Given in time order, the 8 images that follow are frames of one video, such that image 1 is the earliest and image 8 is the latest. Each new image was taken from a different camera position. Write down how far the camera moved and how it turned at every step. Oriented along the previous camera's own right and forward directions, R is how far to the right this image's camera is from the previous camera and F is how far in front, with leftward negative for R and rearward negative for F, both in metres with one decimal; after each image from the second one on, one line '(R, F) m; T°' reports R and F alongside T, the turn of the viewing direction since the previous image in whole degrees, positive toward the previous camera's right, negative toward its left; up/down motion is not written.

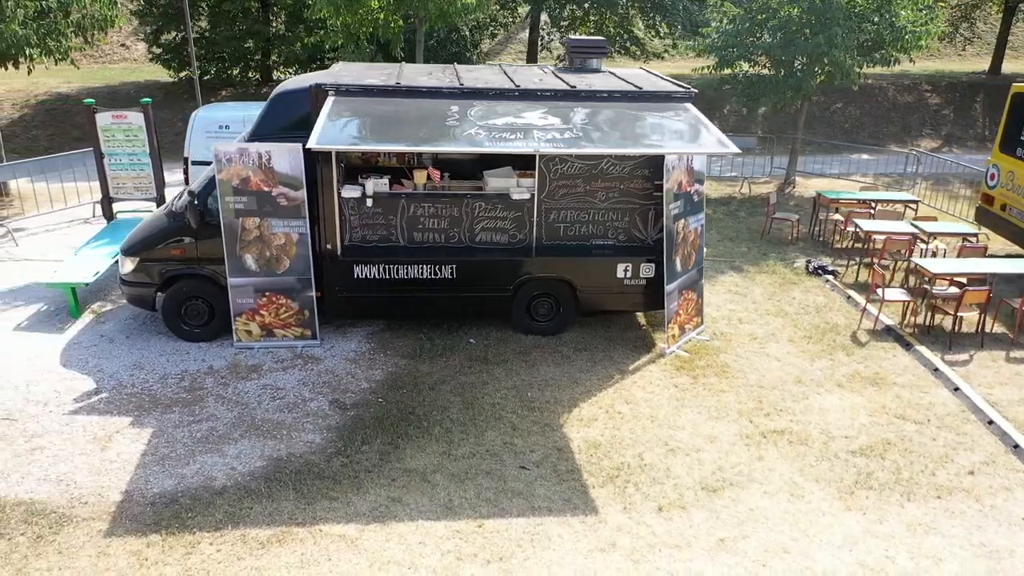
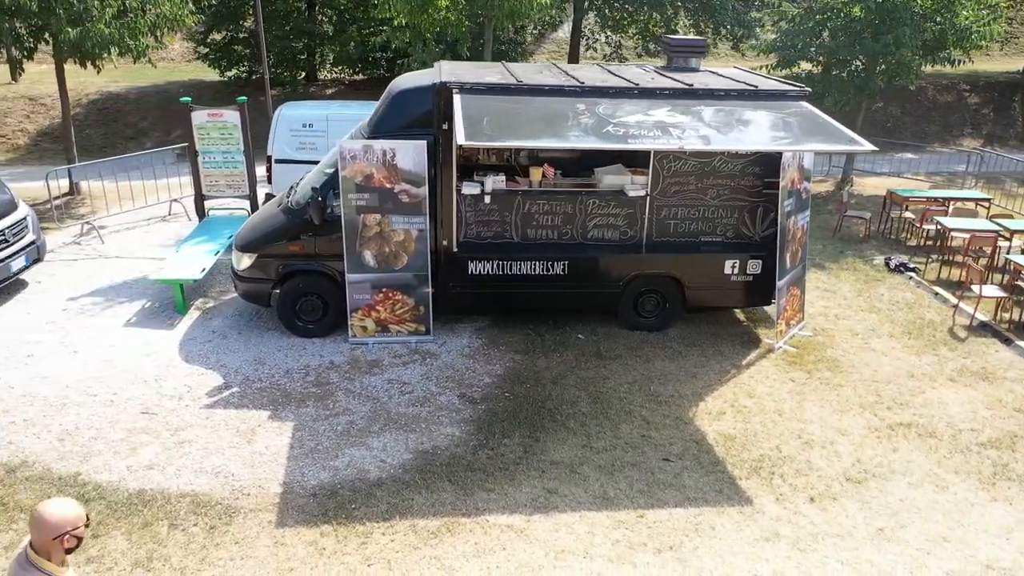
(-1.1, -0.1) m; 0°
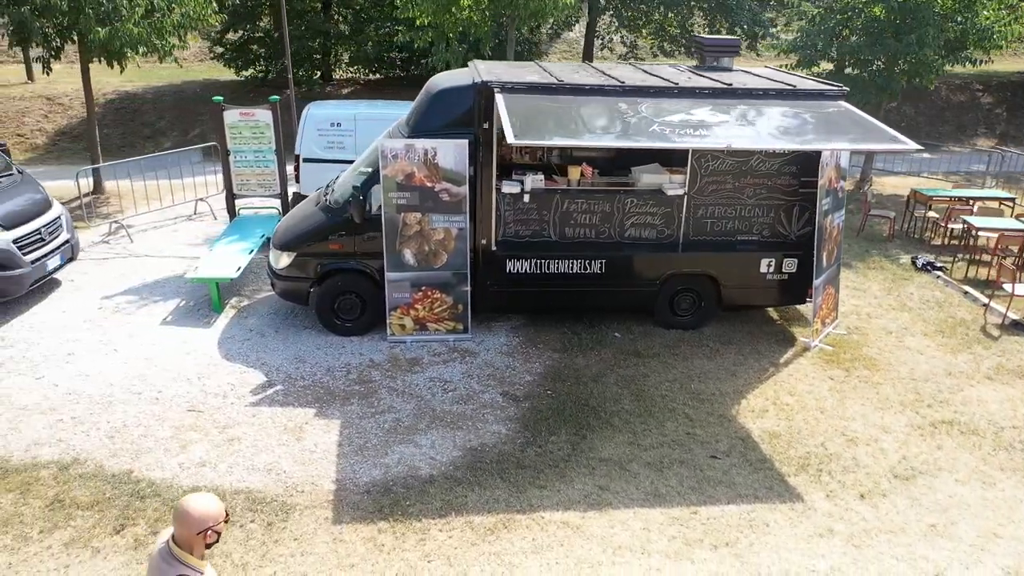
(-0.4, 0.0) m; 0°
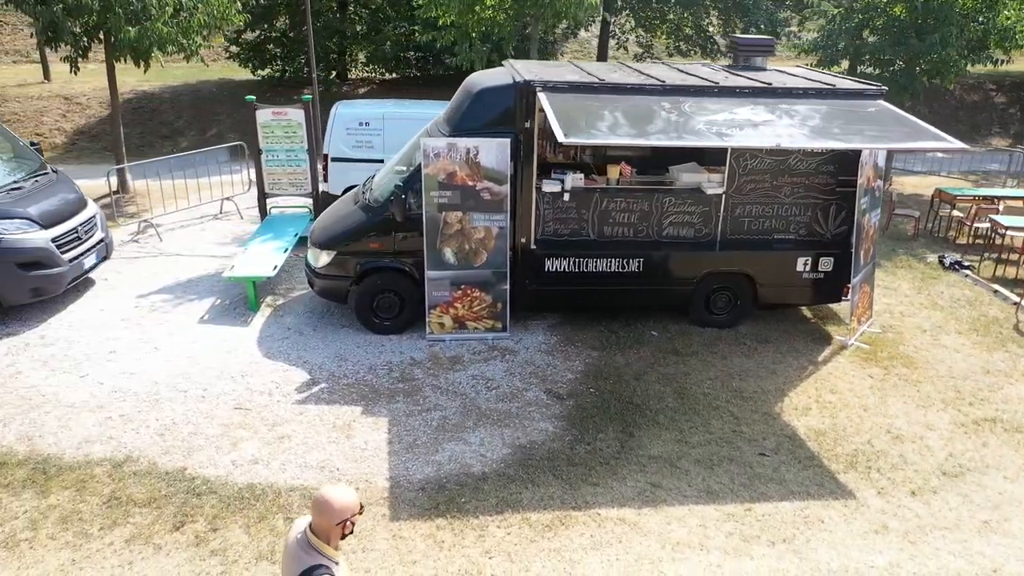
(-0.4, 0.0) m; 0°
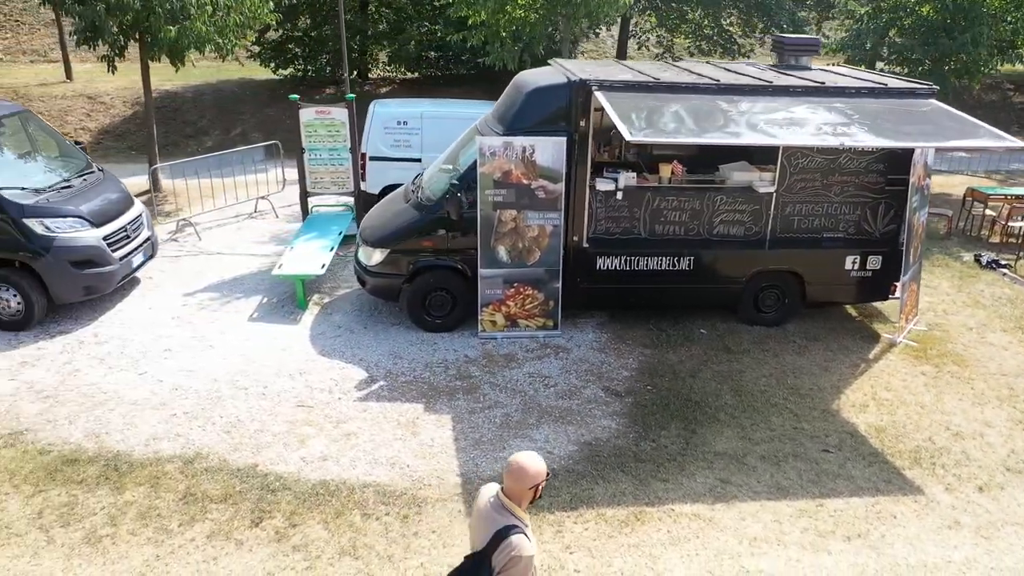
(-0.5, 0.0) m; 0°
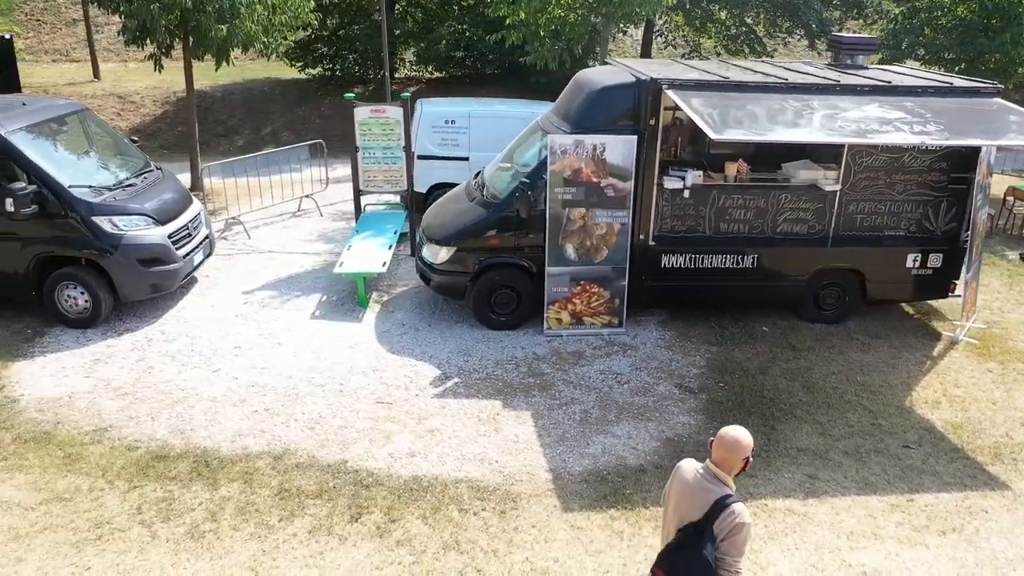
(-0.7, 0.0) m; 0°
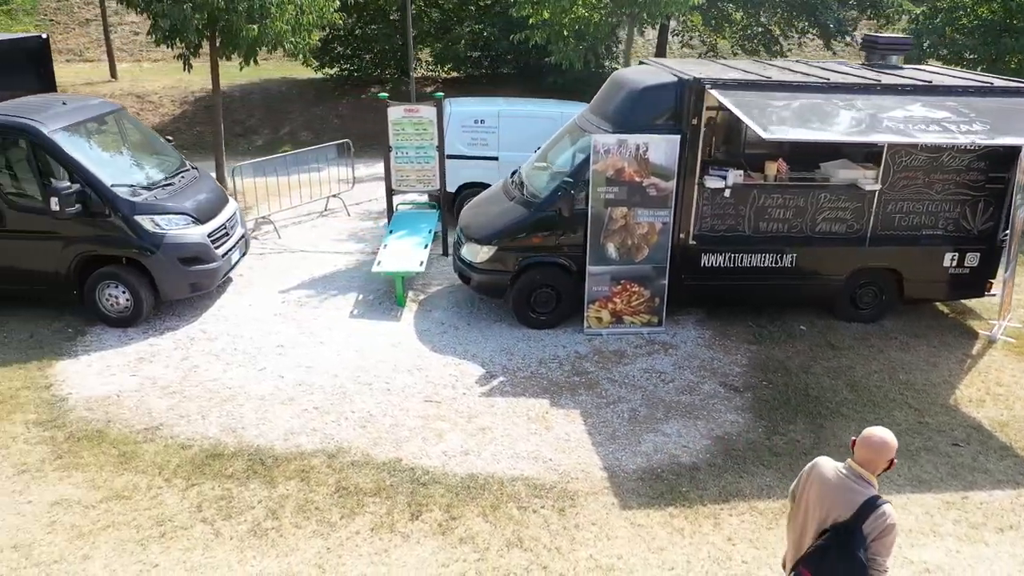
(-0.4, 0.0) m; 0°
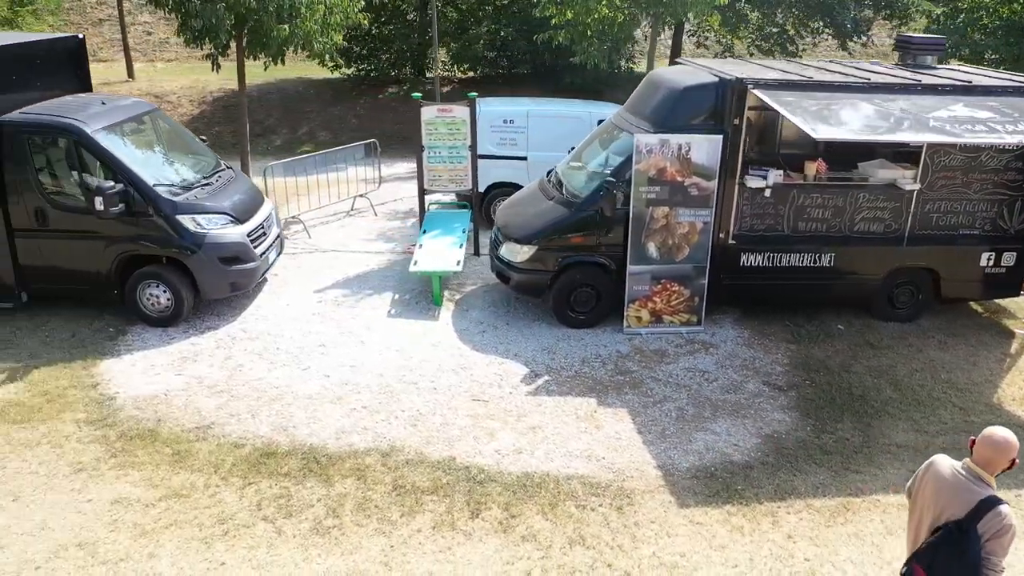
(-0.4, 0.0) m; 0°
